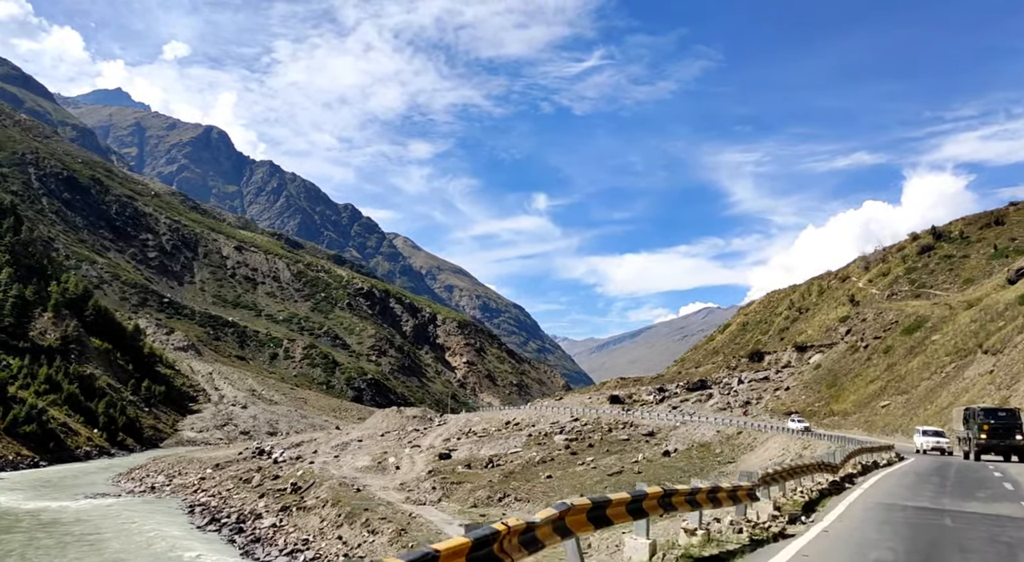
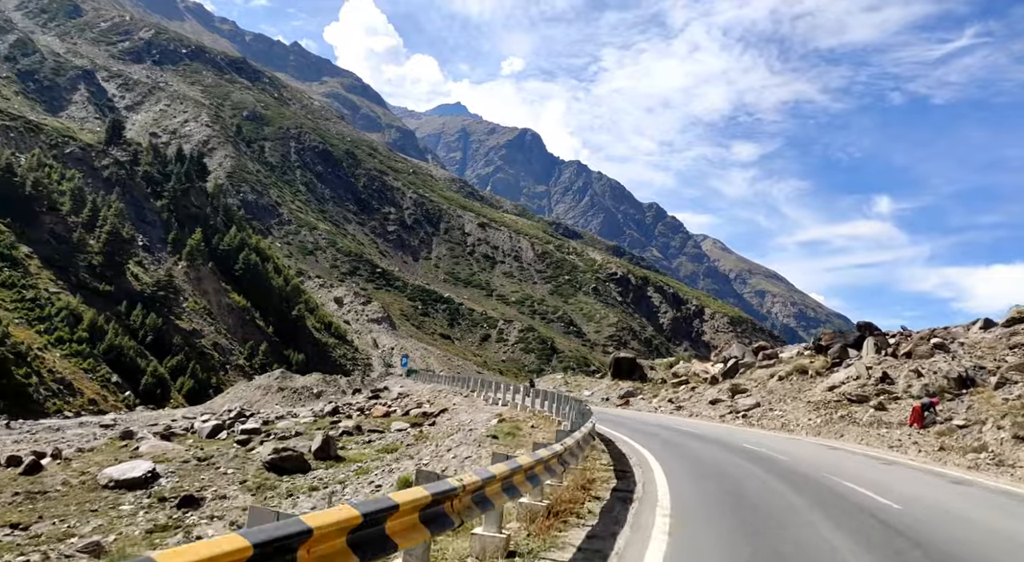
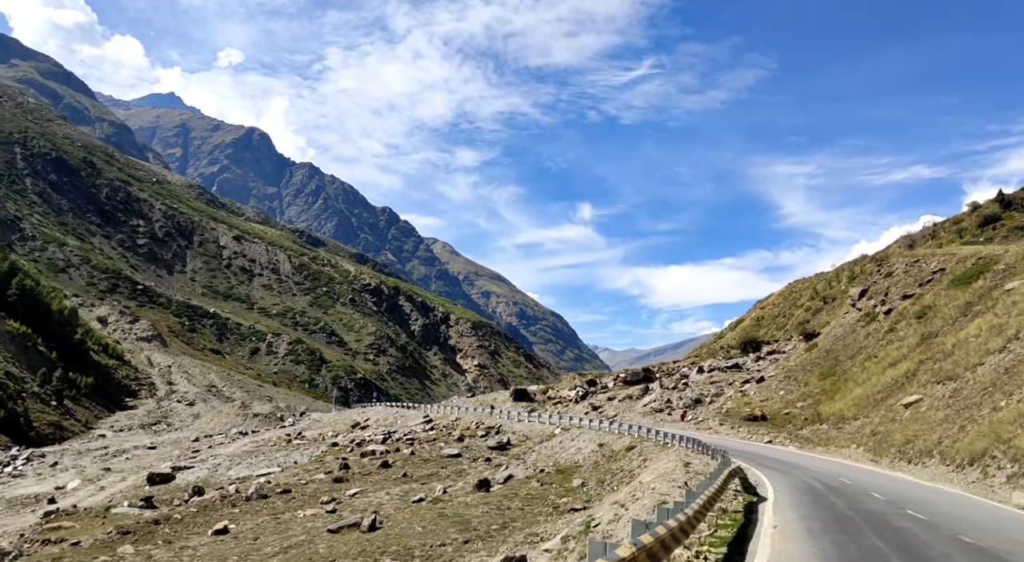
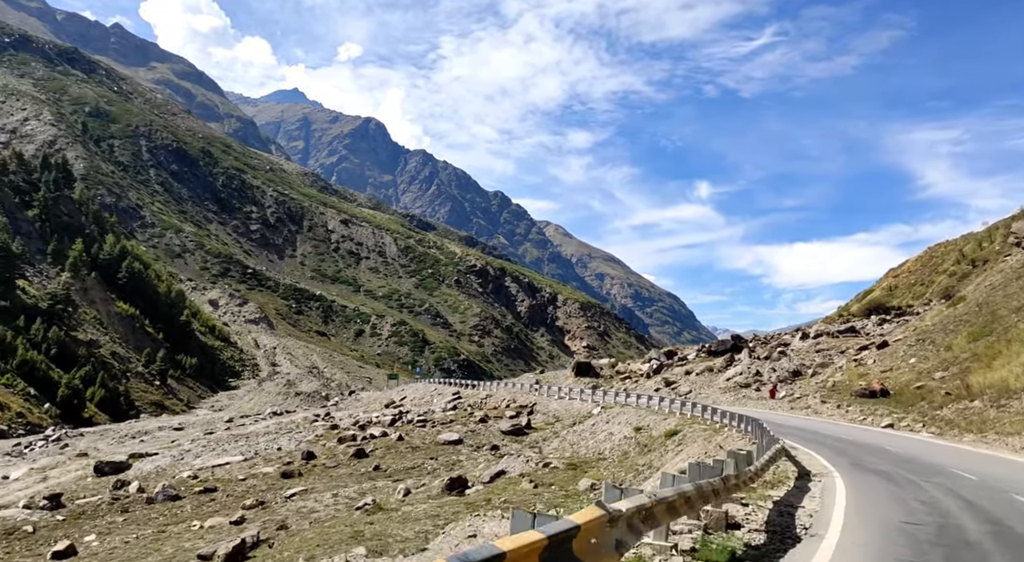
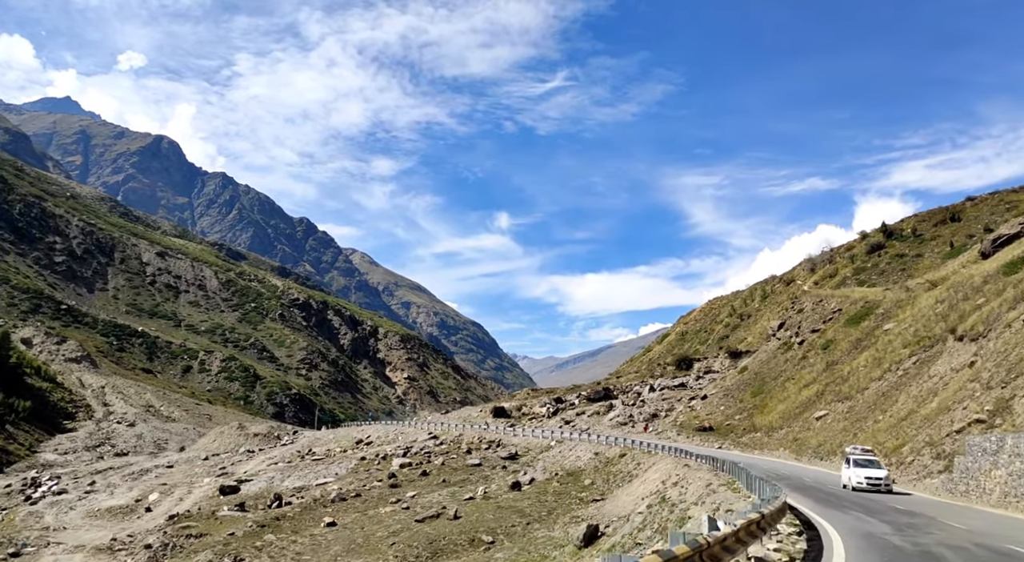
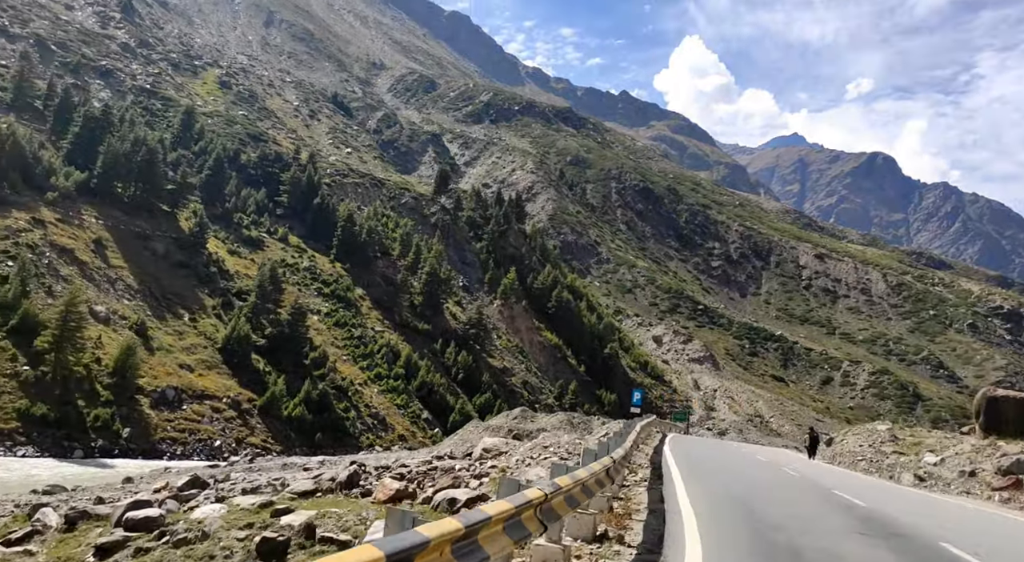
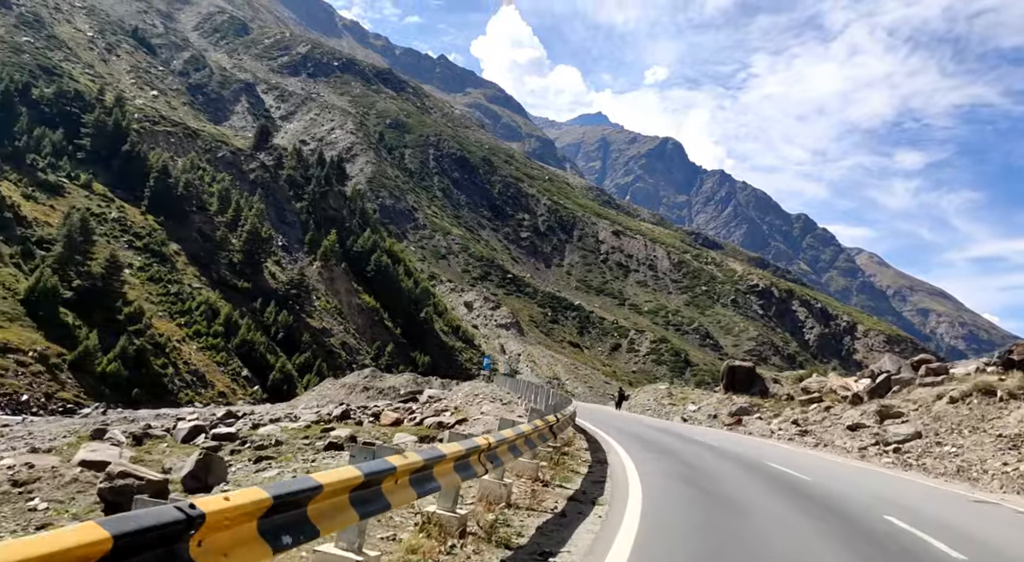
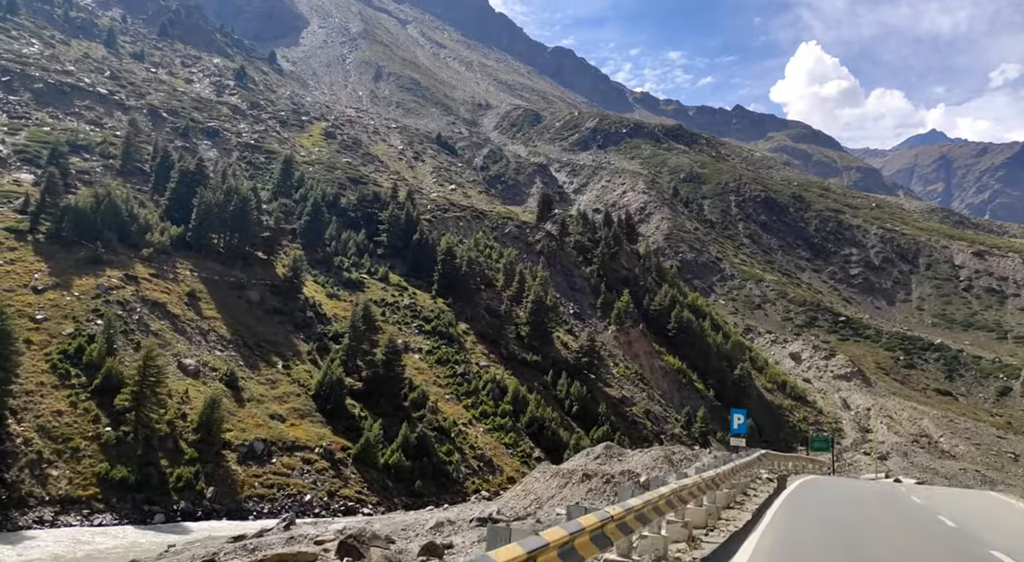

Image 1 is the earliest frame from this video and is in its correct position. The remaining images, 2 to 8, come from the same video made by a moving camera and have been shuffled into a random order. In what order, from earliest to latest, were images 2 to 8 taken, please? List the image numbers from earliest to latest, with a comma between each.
5, 3, 4, 2, 7, 6, 8
